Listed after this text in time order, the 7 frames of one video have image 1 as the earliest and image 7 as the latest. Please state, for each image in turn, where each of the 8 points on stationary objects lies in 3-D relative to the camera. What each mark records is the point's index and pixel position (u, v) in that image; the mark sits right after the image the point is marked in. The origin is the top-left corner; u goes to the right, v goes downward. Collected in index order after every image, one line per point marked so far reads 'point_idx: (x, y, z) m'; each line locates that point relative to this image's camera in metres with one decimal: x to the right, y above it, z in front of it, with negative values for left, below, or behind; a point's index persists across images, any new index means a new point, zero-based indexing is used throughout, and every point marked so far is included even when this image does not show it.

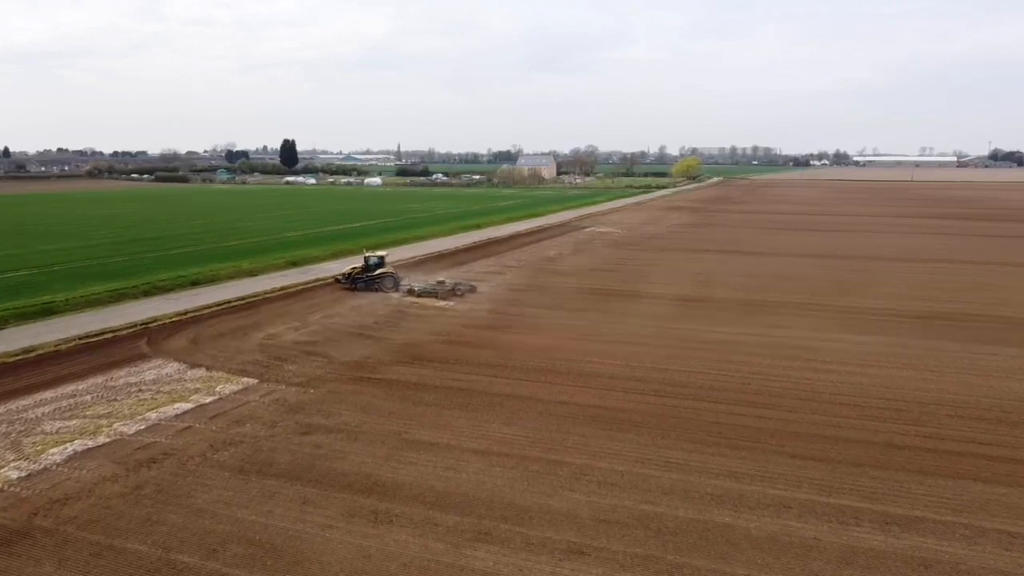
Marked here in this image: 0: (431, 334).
0: (-1.9, -1.1, +19.4) m
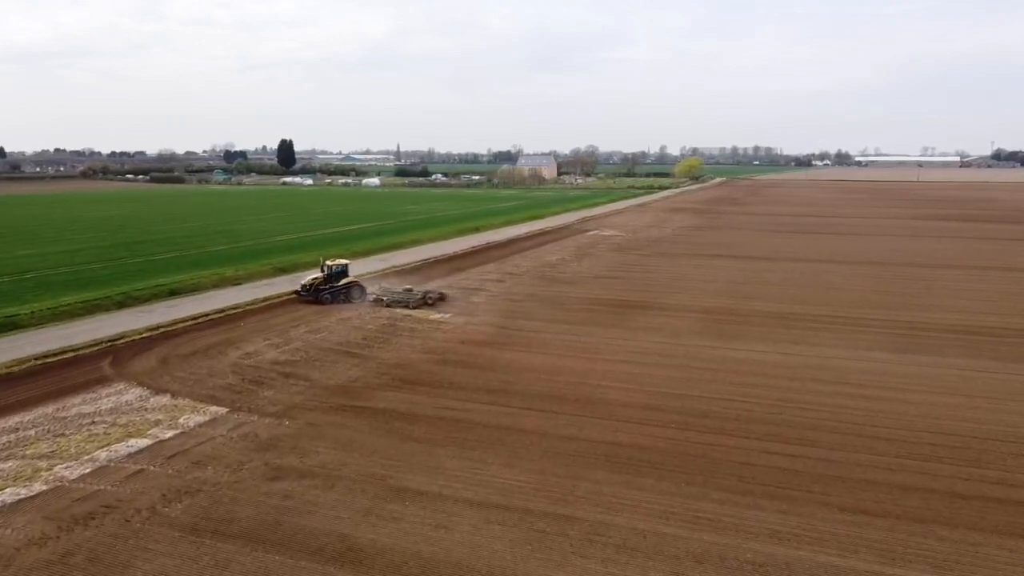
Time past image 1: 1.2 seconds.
0: (-1.9, -1.4, +17.7) m
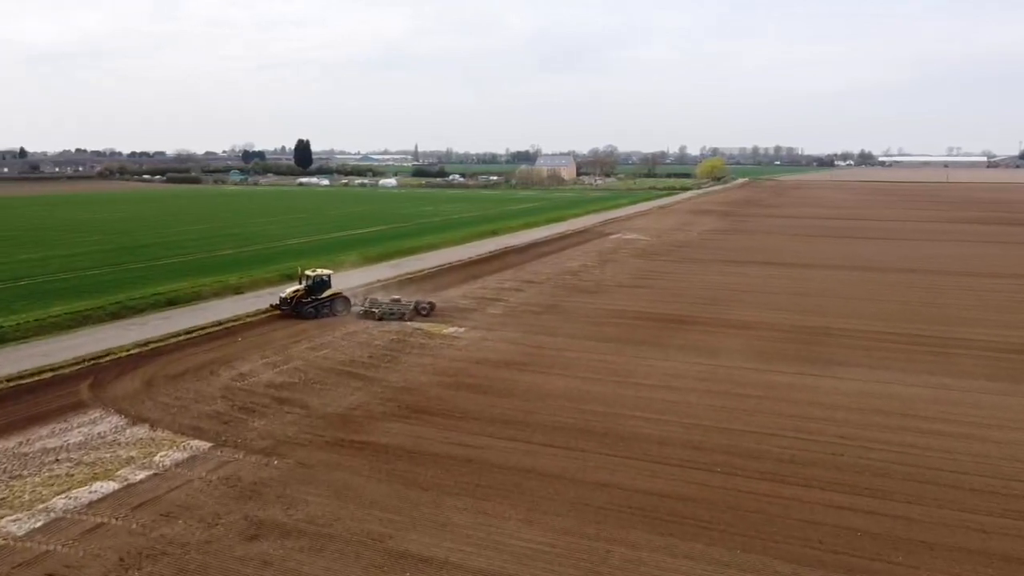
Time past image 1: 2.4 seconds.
0: (-1.5, -1.7, +16.0) m
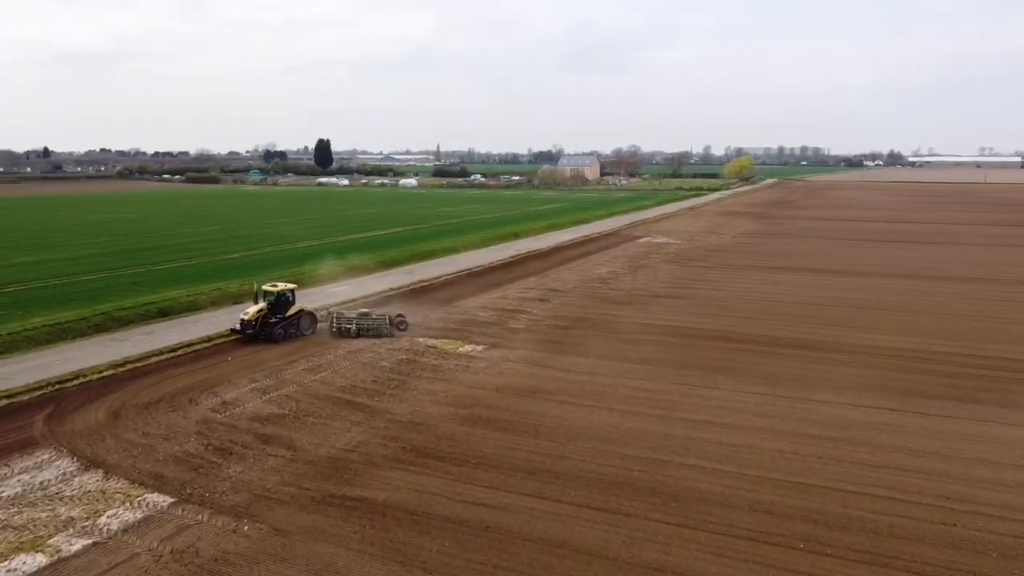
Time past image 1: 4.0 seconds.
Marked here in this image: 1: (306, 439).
0: (-1.1, -2.0, +13.8) m
1: (-3.1, -2.3, +12.3) m
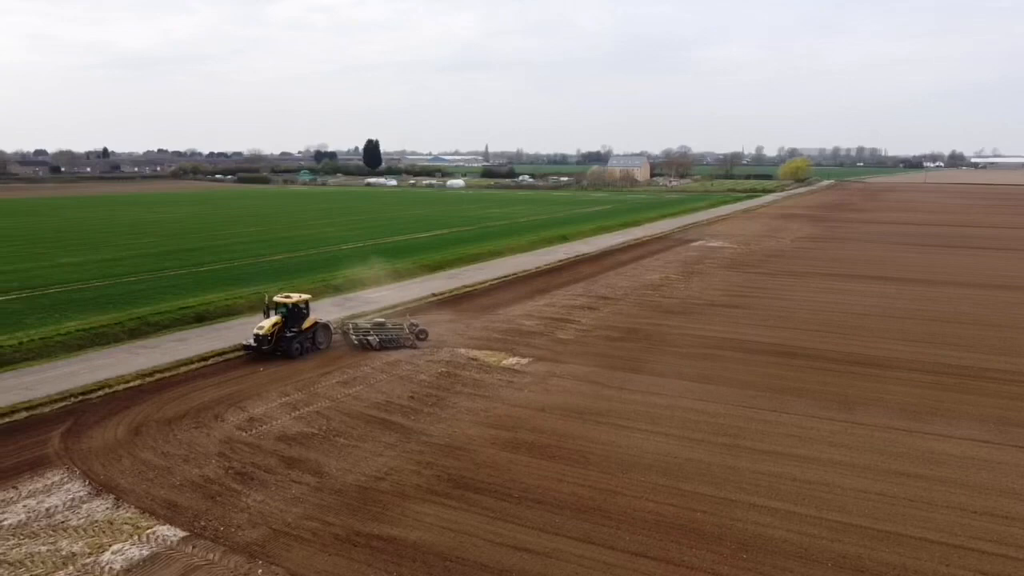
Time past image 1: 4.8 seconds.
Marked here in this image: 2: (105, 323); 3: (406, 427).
0: (-0.4, -2.2, +12.7) m
1: (-2.5, -2.4, +11.3) m
2: (-9.9, -0.8, +19.7) m
3: (-1.7, -2.2, +12.7) m
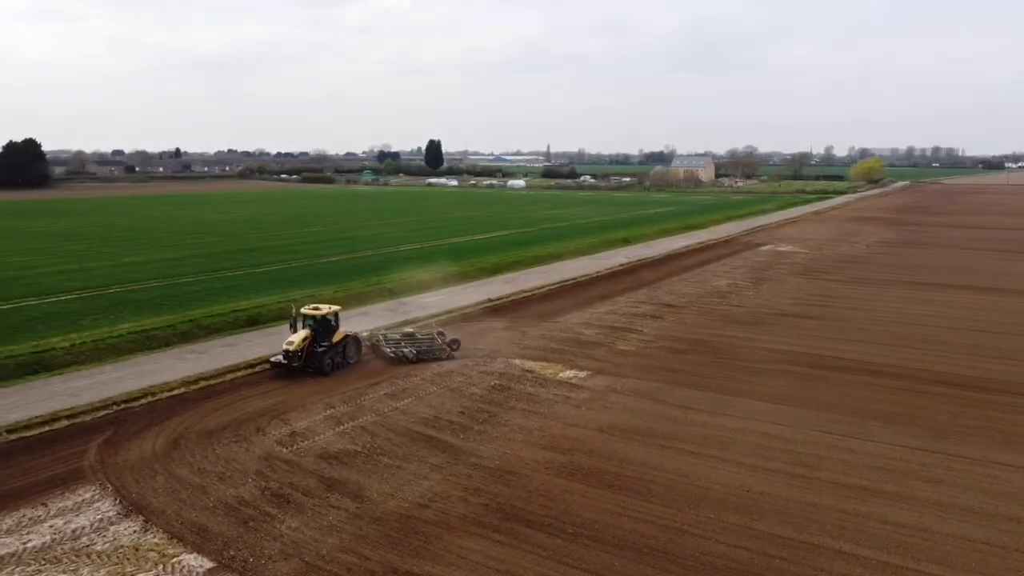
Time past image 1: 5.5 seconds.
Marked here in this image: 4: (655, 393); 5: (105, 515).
0: (+0.5, -2.3, +11.8) m
1: (-1.8, -2.6, +10.5) m
2: (-8.5, -0.9, +19.4) m
3: (-0.8, -2.3, +11.9) m
4: (+2.6, -1.9, +14.5) m
5: (-4.8, -2.7, +9.6) m
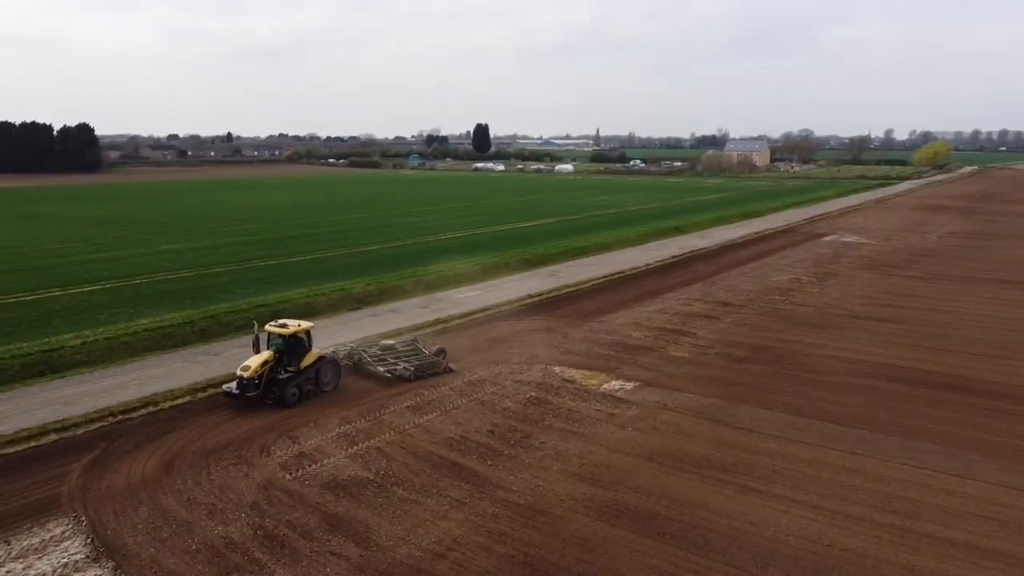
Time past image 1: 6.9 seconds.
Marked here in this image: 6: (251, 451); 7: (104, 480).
0: (+0.9, -2.4, +10.2) m
1: (-1.4, -2.7, +9.1) m
2: (-7.6, -0.8, +18.3) m
3: (-0.4, -2.4, +10.4) m
4: (+3.2, -1.9, +12.7) m
5: (-4.5, -2.8, +8.3) m
6: (-3.6, -2.2, +11.1) m
7: (-5.1, -2.4, +10.1) m
